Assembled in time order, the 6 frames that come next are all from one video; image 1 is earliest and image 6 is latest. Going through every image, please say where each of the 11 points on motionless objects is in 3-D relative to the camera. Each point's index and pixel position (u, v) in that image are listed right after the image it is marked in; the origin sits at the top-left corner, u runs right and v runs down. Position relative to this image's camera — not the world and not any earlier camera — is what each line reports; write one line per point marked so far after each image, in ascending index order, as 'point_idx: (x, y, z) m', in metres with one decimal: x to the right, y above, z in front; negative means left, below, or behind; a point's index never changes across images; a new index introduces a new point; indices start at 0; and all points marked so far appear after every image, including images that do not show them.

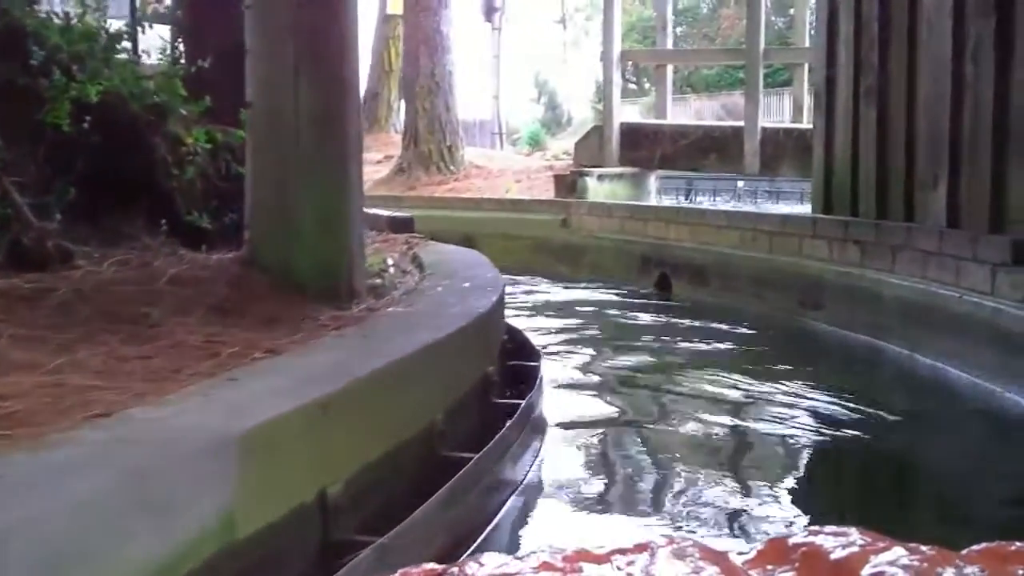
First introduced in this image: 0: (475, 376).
0: (-0.1, -0.3, +3.6) m
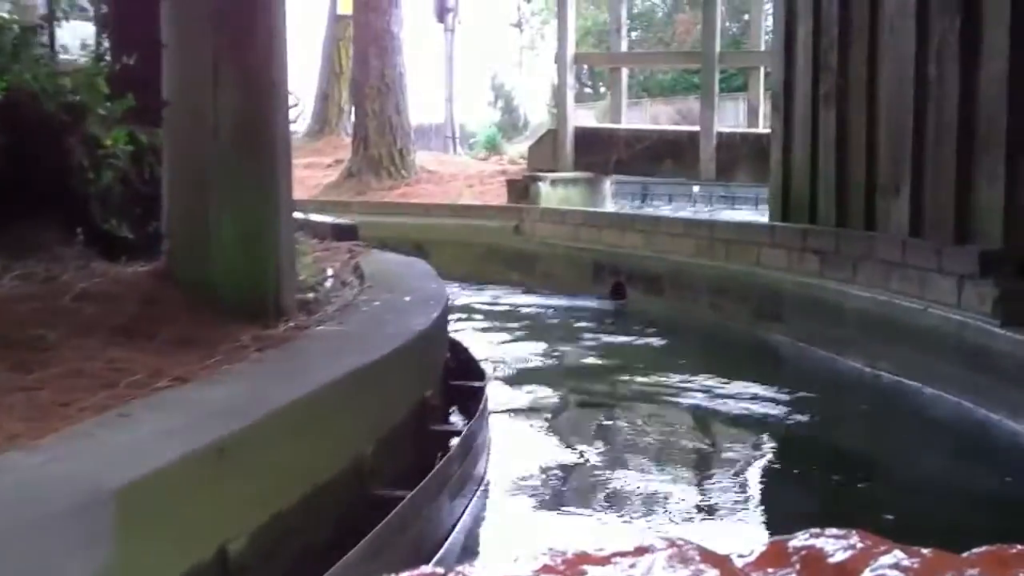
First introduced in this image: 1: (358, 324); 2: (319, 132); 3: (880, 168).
0: (-0.3, -0.4, +3.3) m
1: (-0.5, -0.1, +3.6) m
2: (-3.2, +2.6, +17.2) m
3: (+2.1, +0.7, +5.8) m
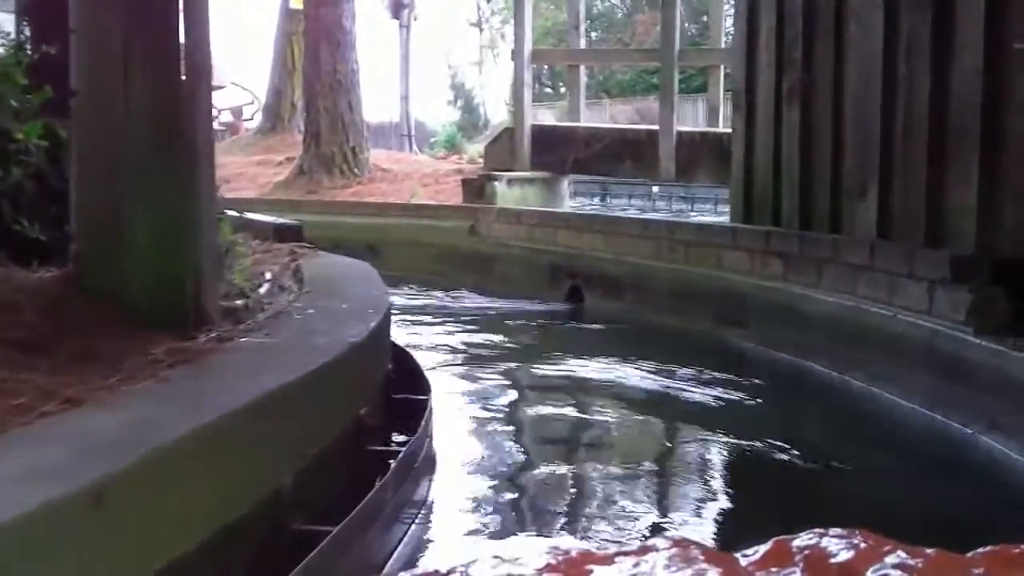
0: (-0.5, -0.4, +3.0) m
1: (-0.7, -0.1, +3.2) m
2: (-3.9, +2.6, +16.8) m
3: (+1.8, +0.7, +5.6) m
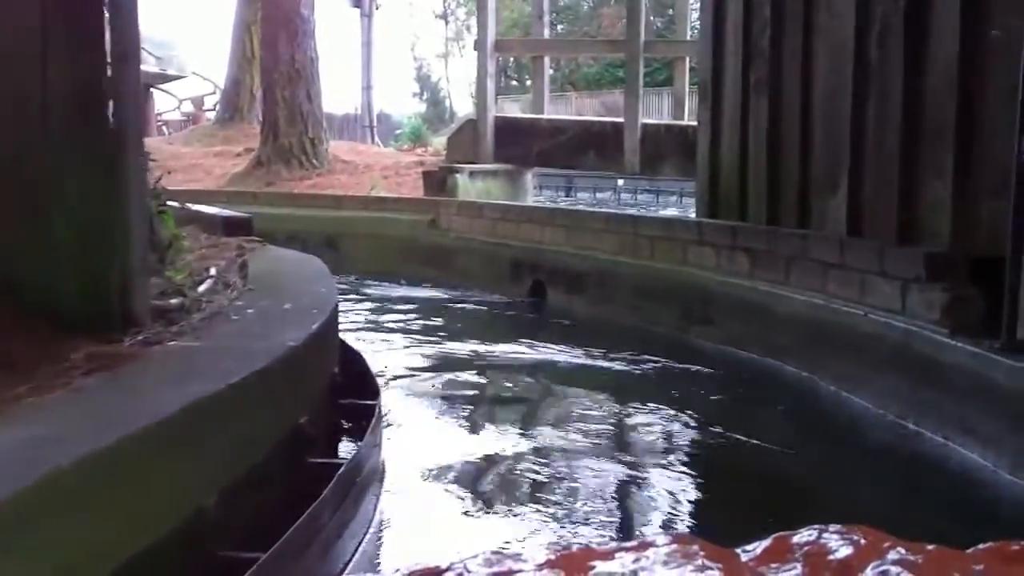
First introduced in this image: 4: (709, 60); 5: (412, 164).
0: (-0.6, -0.4, +2.8) m
1: (-0.8, -0.1, +3.0) m
2: (-4.5, +2.7, +16.4) m
3: (+1.6, +0.7, +5.4) m
4: (+1.2, +1.4, +6.4) m
5: (-1.2, +1.5, +12.6) m
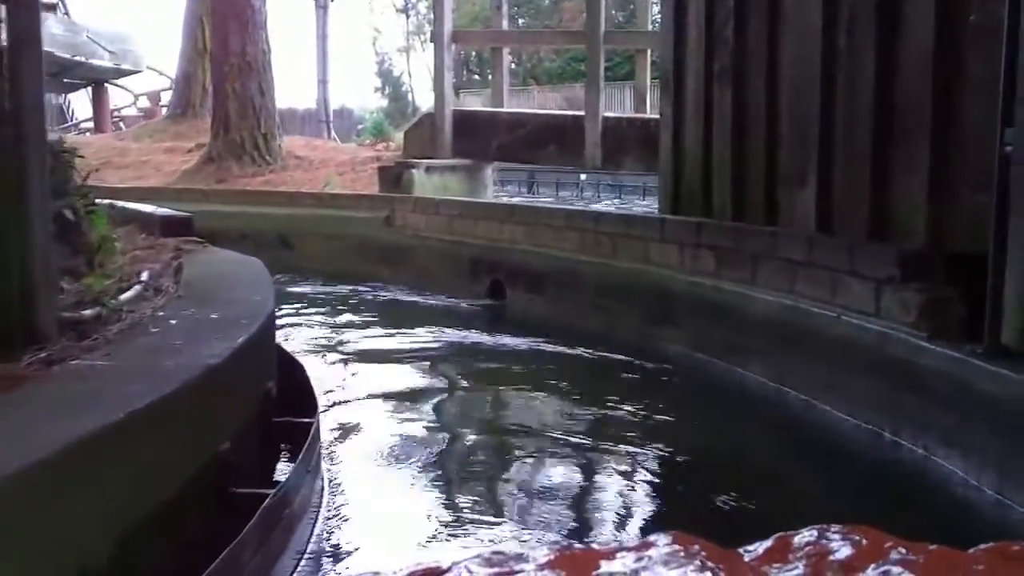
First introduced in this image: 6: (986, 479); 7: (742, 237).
0: (-0.8, -0.4, +2.5) m
1: (-1.0, -0.2, +2.7) m
2: (-5.1, +2.7, +16.0) m
3: (+1.4, +0.7, +5.2) m
4: (+0.9, +1.4, +6.2) m
5: (-1.7, +1.5, +12.2) m
6: (+1.6, -0.6, +3.4) m
7: (+1.2, +0.3, +5.3) m
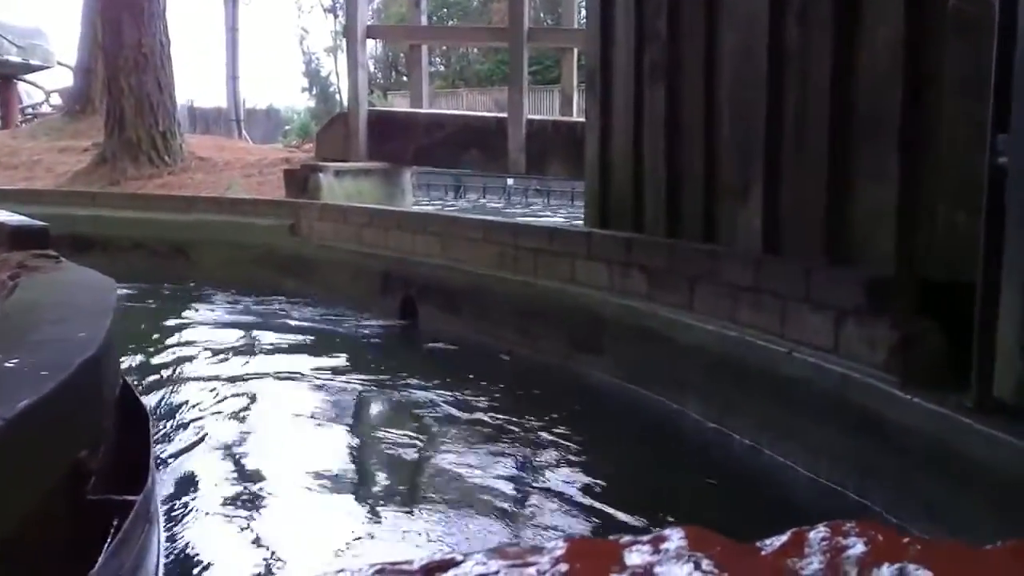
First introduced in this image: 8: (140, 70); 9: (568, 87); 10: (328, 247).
0: (-1.0, -0.5, +1.7) m
1: (-1.2, -0.3, +2.0) m
2: (-6.2, +2.5, +14.9) m
3: (+0.9, +0.6, +4.6) m
4: (+0.5, +1.3, +5.6) m
5: (-2.6, +1.4, +11.4) m
6: (+1.2, -0.7, +2.8) m
7: (+0.7, +0.2, +4.7) m
8: (-3.9, +2.3, +10.8) m
9: (+0.5, +1.9, +9.9) m
10: (-1.4, +0.3, +7.8) m
